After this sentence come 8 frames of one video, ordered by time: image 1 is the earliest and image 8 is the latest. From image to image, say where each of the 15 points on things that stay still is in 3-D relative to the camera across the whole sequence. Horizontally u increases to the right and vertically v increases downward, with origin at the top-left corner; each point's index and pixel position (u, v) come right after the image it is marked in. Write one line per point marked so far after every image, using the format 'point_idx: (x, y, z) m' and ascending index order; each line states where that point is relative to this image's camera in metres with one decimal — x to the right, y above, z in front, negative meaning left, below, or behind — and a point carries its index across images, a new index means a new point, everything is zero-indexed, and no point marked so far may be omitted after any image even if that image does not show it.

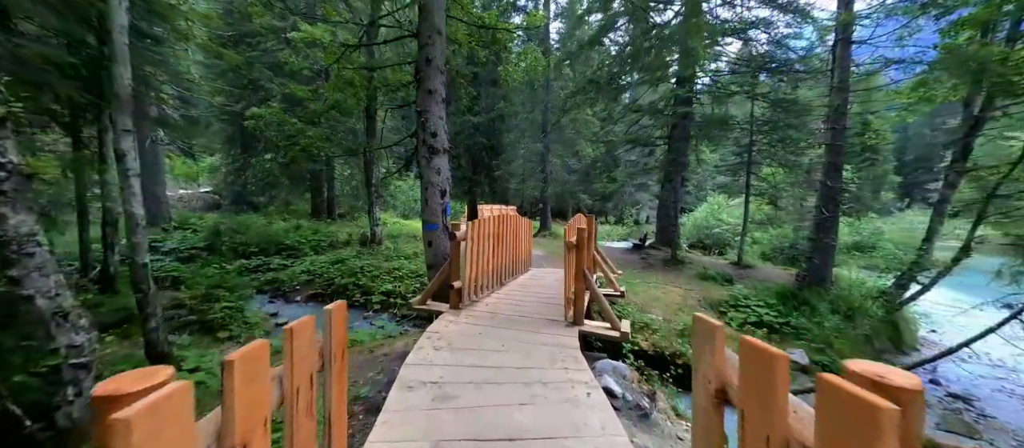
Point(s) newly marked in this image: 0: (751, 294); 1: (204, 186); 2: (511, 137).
0: (+4.4, -1.3, +6.8) m
1: (-11.6, +1.4, +14.1) m
2: (-0.1, +3.5, +15.1) m
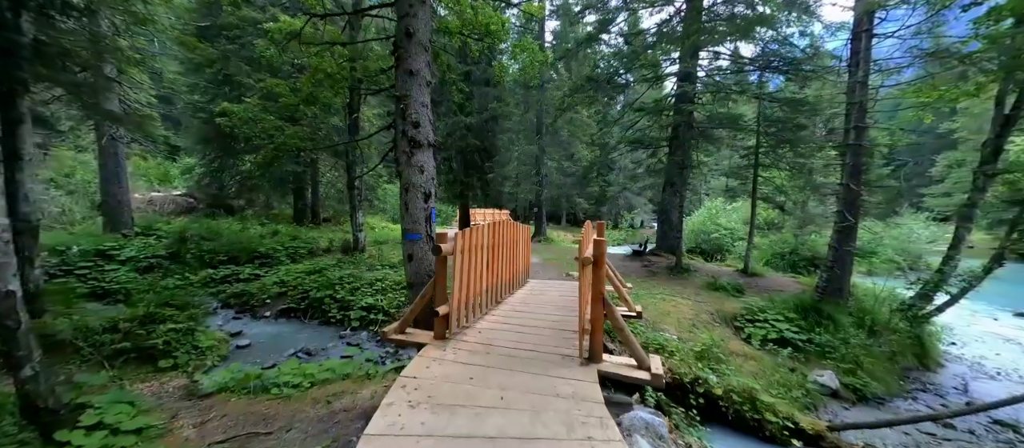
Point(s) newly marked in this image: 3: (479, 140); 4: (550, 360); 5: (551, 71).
0: (+4.3, -1.4, +6.3) m
1: (-11.9, +1.2, +13.3) m
2: (-0.3, +3.3, +14.5) m
3: (-1.2, +3.1, +14.0) m
4: (+0.2, -0.9, +2.4) m
5: (+1.5, +6.0, +14.7) m
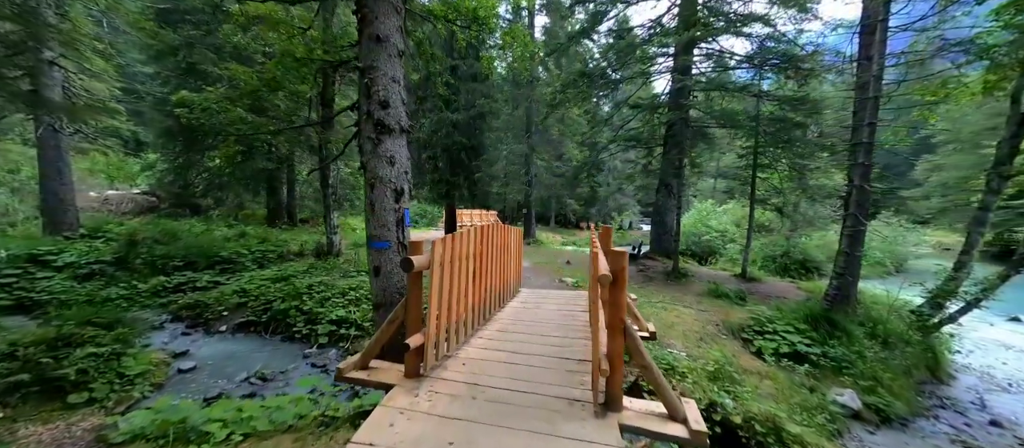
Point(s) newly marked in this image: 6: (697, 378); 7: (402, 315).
0: (+4.1, -1.4, +5.9) m
1: (-12.2, +1.2, +12.3) m
2: (-0.7, +3.2, +14.0) m
3: (-1.6, +3.1, +13.4) m
4: (+0.2, -0.9, +1.9) m
5: (+1.1, +5.9, +14.2) m
6: (+1.9, -1.6, +3.9) m
7: (-0.6, -0.5, +2.1) m
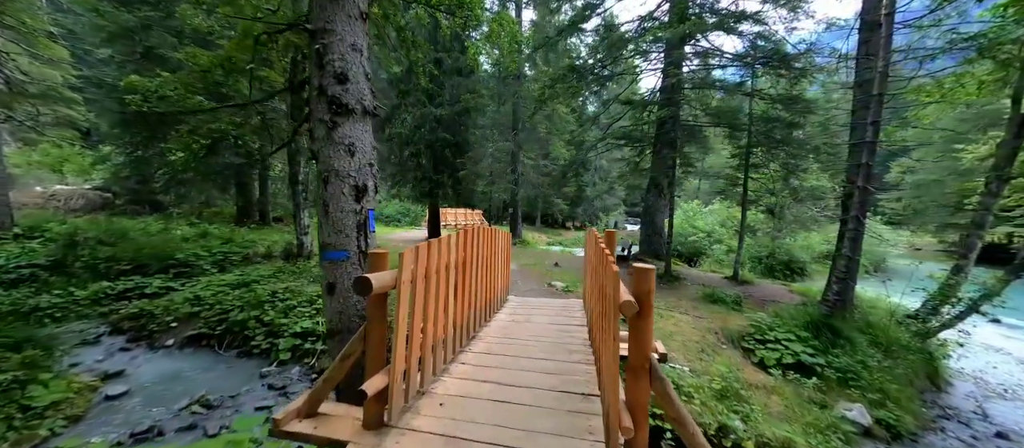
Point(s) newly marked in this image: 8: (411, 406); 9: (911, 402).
0: (+3.9, -1.5, +5.6) m
1: (-12.7, +1.3, +11.4) m
2: (-1.2, +3.2, +13.5) m
3: (-2.1, +3.1, +12.9) m
4: (+0.2, -0.9, +1.4) m
5: (+0.6, +5.9, +13.8) m
6: (+1.8, -1.6, +3.5) m
7: (-0.7, -0.5, +1.6) m
8: (-0.5, -0.9, +1.9) m
9: (+4.8, -2.1, +4.5) m
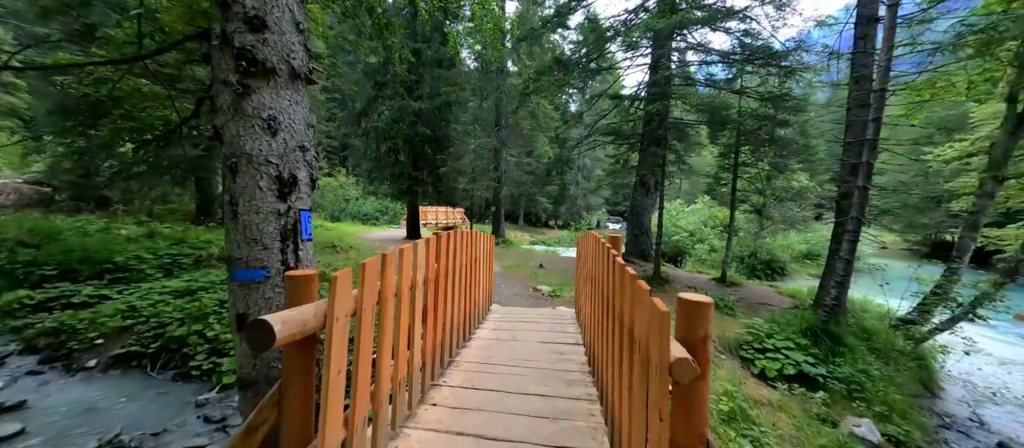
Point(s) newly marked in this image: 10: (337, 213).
0: (+3.7, -1.5, +5.3) m
1: (-13.2, +1.3, +10.3) m
2: (-1.8, +3.3, +12.9) m
3: (-2.7, +3.1, +12.3) m
4: (+0.1, -1.0, +1.0) m
5: (0.0, +5.9, +13.3) m
6: (+1.6, -1.6, +3.1) m
7: (-0.7, -0.6, +1.1) m
8: (-0.6, -0.9, +1.4) m
9: (+4.6, -2.2, +4.2) m
10: (-9.0, +0.5, +19.3) m
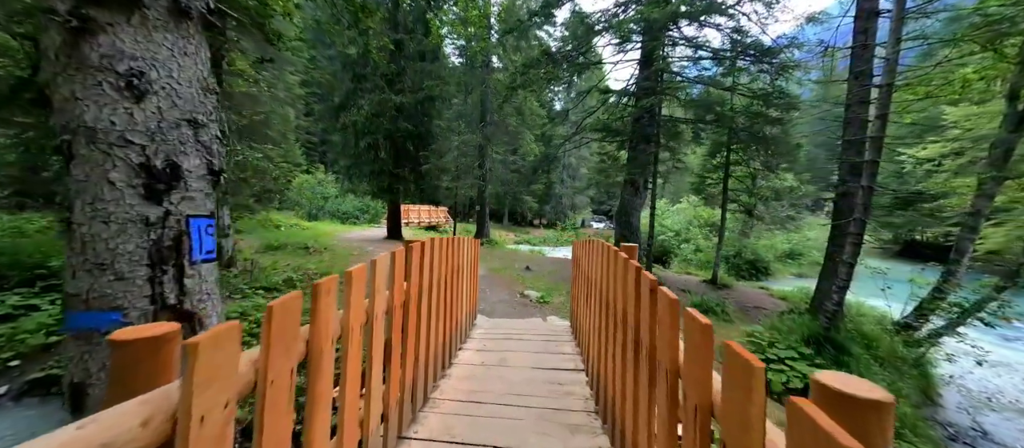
0: (+3.5, -1.5, +5.0) m
1: (-13.5, +1.4, +9.3) m
2: (-2.3, +3.3, +12.4) m
3: (-3.1, +3.1, +11.7) m
4: (+0.2, -1.0, +0.5) m
5: (-0.5, +6.0, +12.8) m
6: (+1.6, -1.7, +2.7) m
7: (-0.7, -0.6, +0.7) m
8: (-0.6, -1.0, +0.9) m
9: (+4.4, -2.2, +4.0) m
10: (-9.8, +0.6, +18.5) m
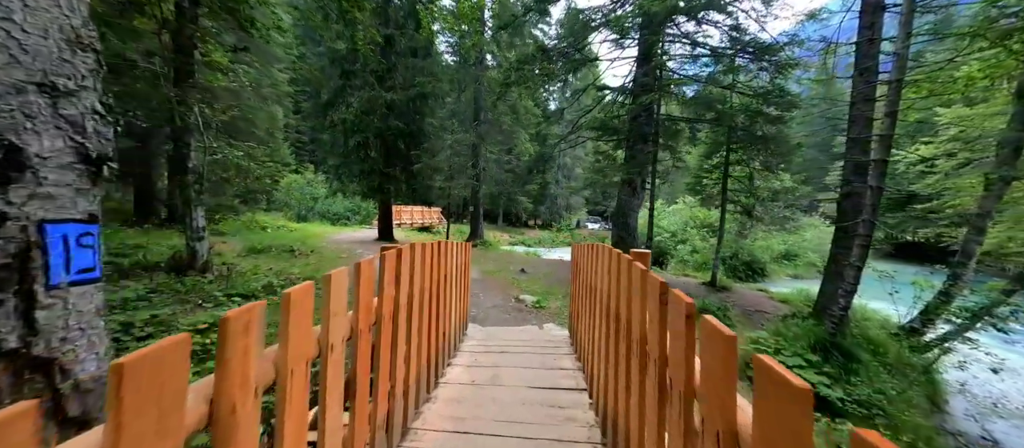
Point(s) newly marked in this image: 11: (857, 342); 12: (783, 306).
0: (+3.4, -1.5, +4.8) m
1: (-13.7, +1.3, +8.8) m
2: (-2.5, +3.2, +12.1) m
3: (-3.3, +3.1, +11.4) m
4: (+0.1, -1.0, +0.3) m
5: (-0.7, +5.9, +12.6) m
6: (+1.5, -1.7, +2.5) m
7: (-0.7, -0.6, +0.4) m
8: (-0.6, -1.0, +0.6) m
9: (+4.4, -2.2, +3.8) m
10: (-10.0, +0.5, +18.1) m
11: (+4.6, -1.6, +5.0) m
12: (+5.2, -1.6, +7.2) m
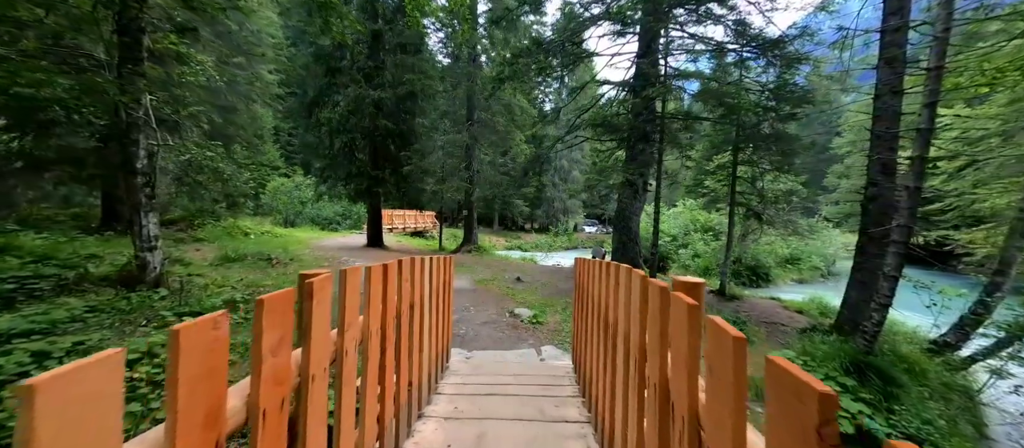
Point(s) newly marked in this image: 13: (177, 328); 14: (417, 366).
0: (+3.3, -1.6, +4.3) m
1: (-13.8, +1.1, +8.1) m
2: (-2.7, +3.1, +11.5) m
3: (-3.5, +2.9, +10.8) m
4: (+0.1, -1.1, -0.3) m
5: (-0.9, +5.8, +12.1) m
6: (+1.5, -1.7, +1.9) m
7: (-0.8, -0.6, -0.2) m
8: (-0.6, -1.0, +0.1) m
9: (+4.3, -2.2, +3.3) m
10: (-10.2, +0.3, +17.4) m
11: (+4.6, -1.7, +4.5) m
12: (+5.1, -1.6, +6.7) m
13: (-0.6, -0.2, +0.6) m
14: (-0.5, -0.8, +2.2) m
